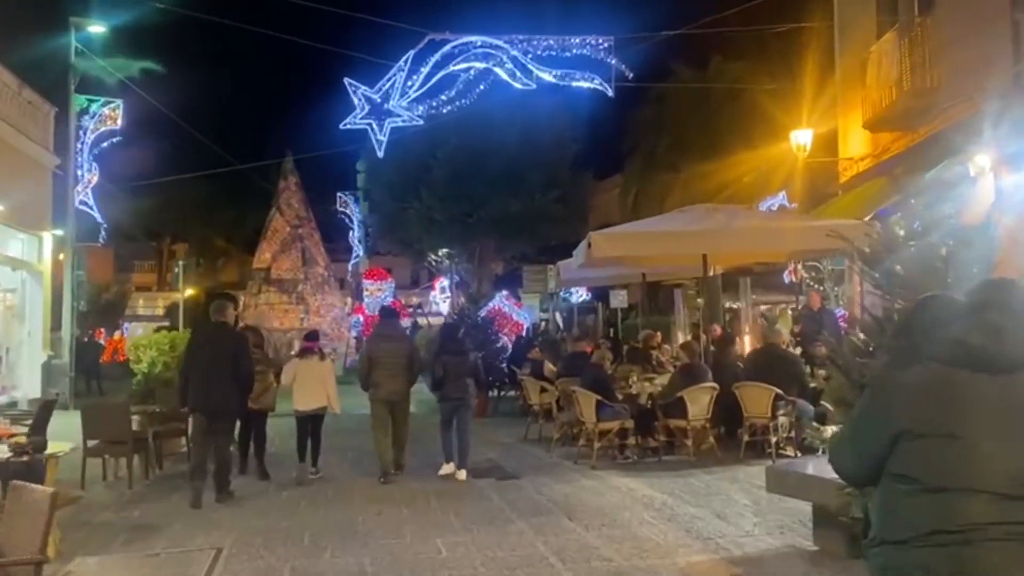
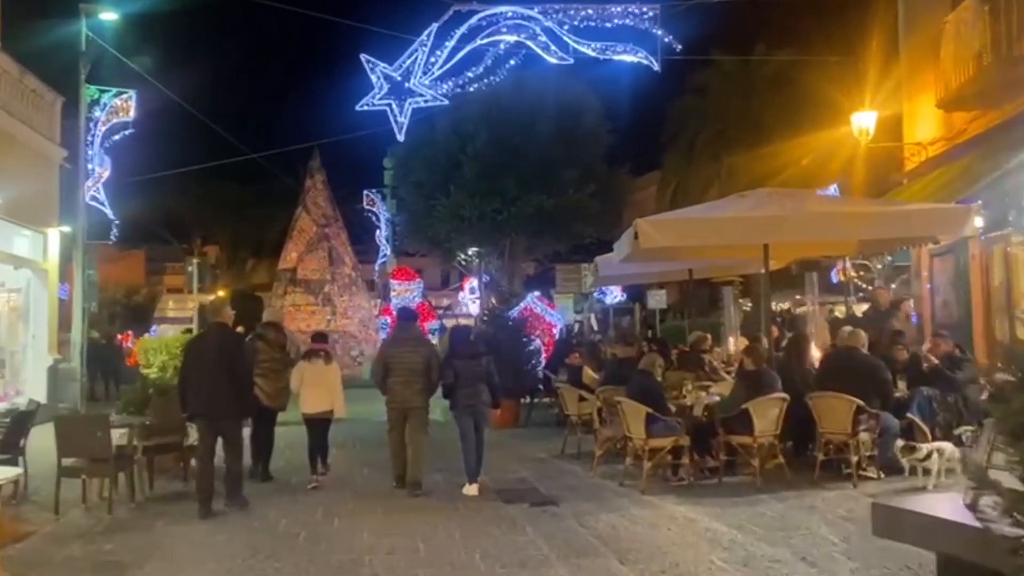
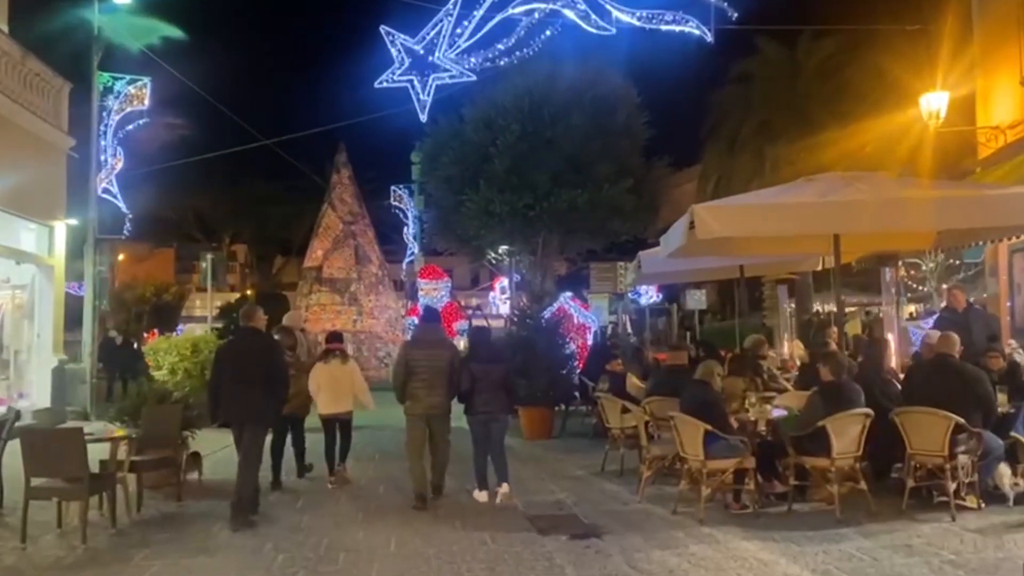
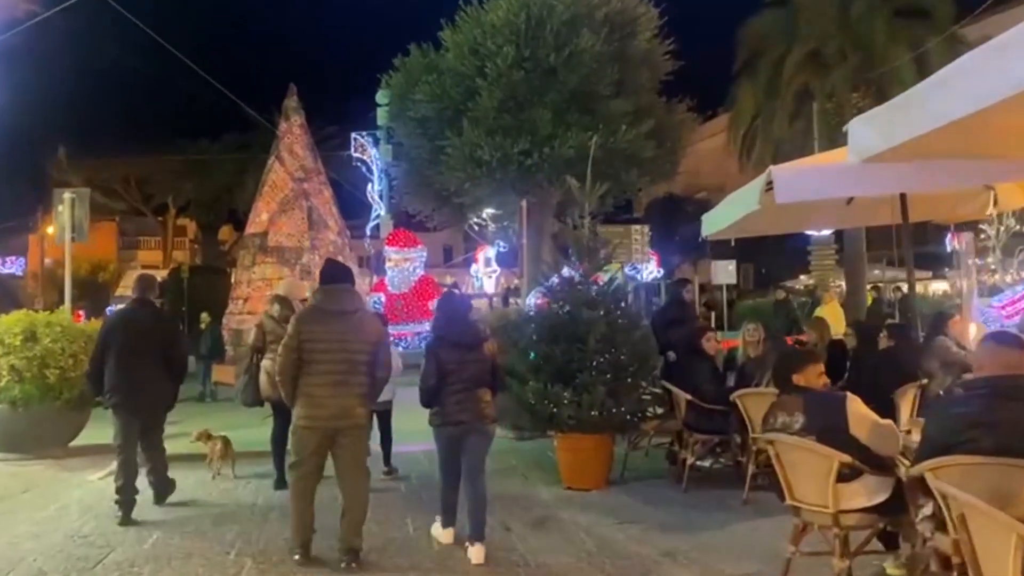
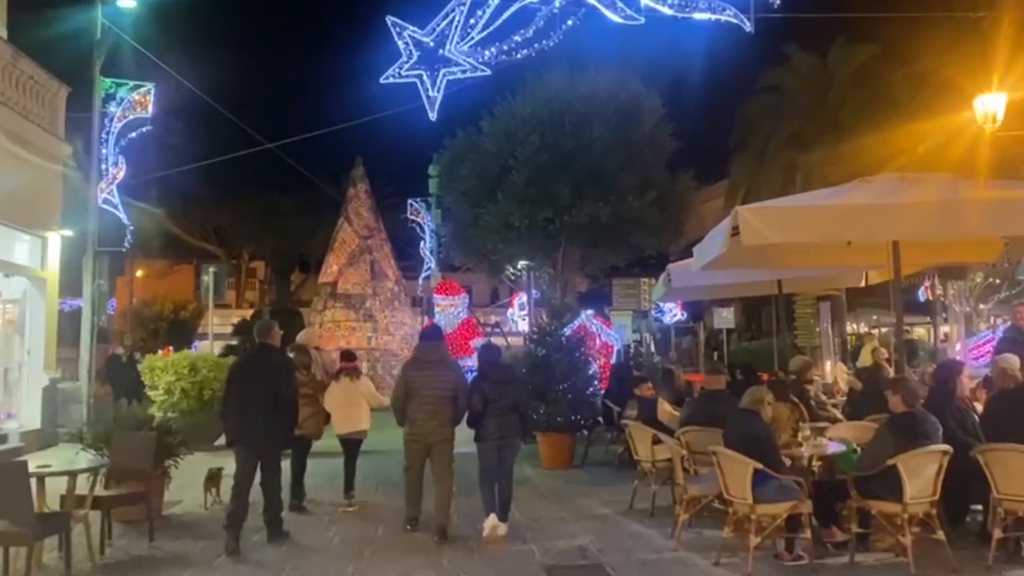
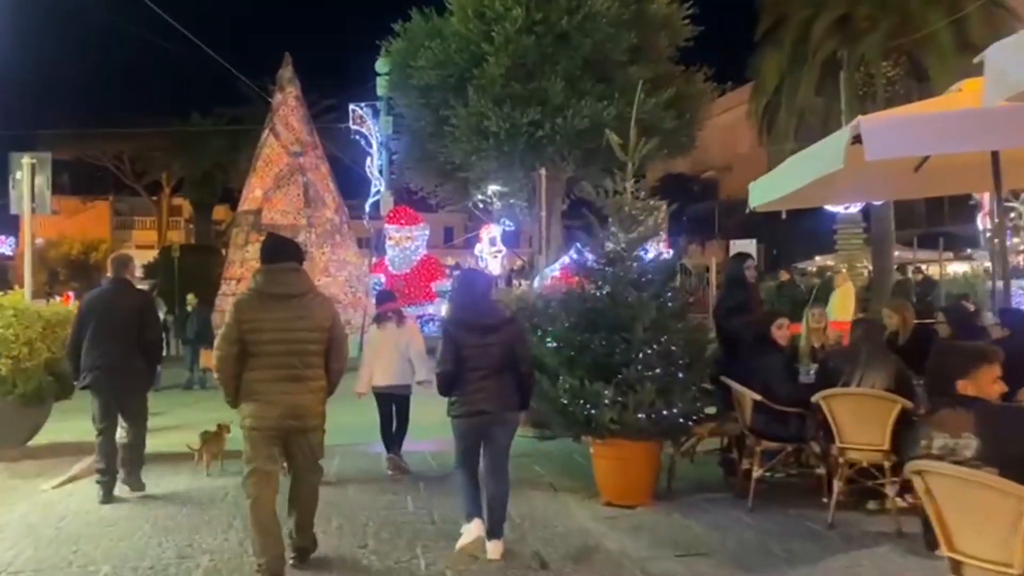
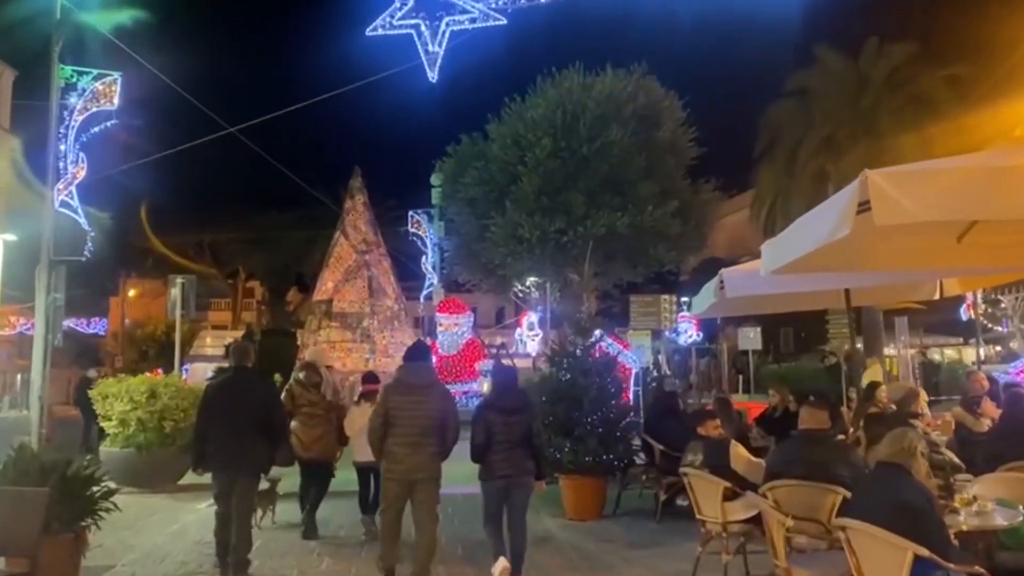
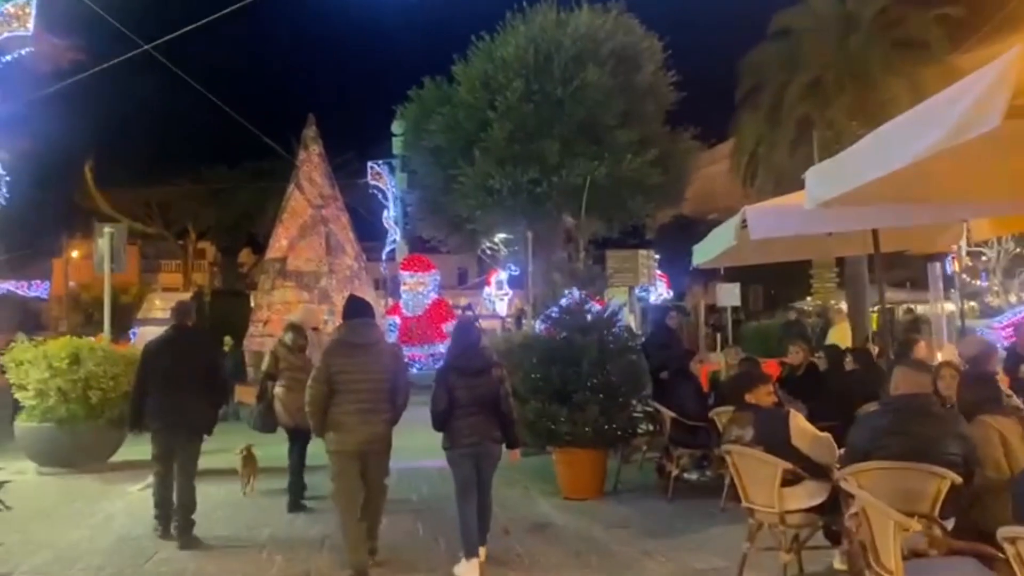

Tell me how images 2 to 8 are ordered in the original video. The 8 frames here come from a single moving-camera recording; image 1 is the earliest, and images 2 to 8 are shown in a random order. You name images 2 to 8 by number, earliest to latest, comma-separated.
2, 3, 5, 7, 8, 4, 6
